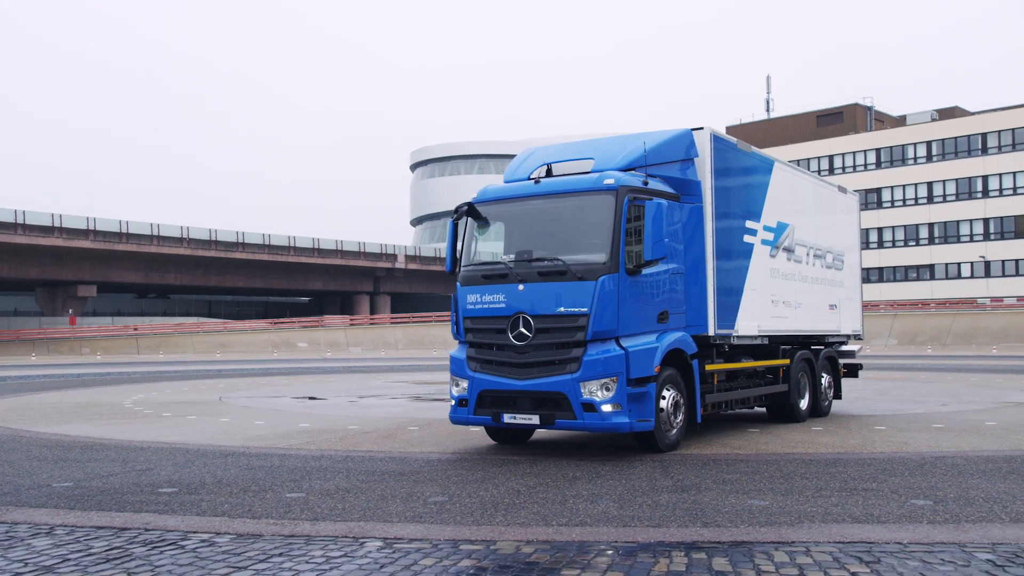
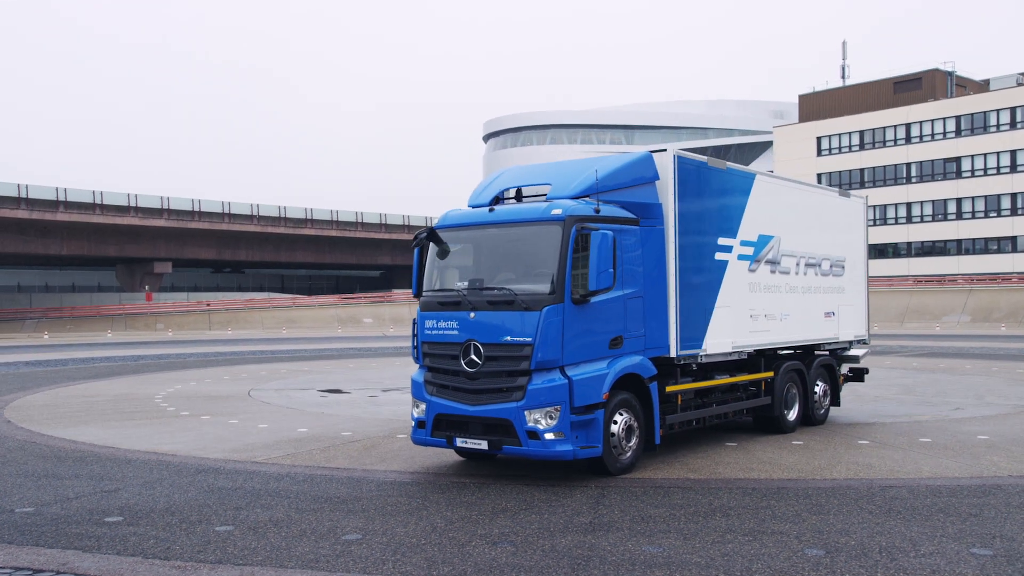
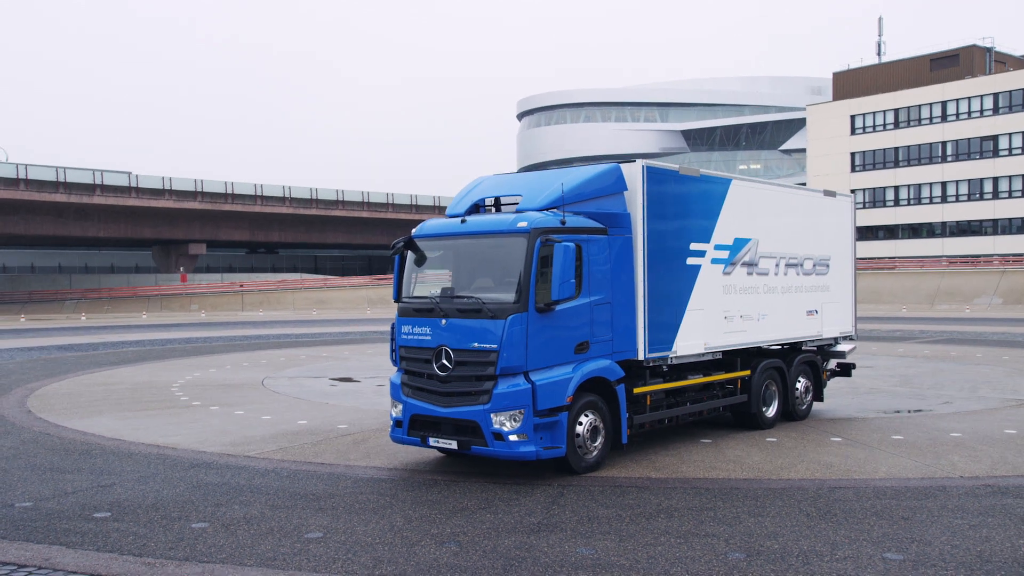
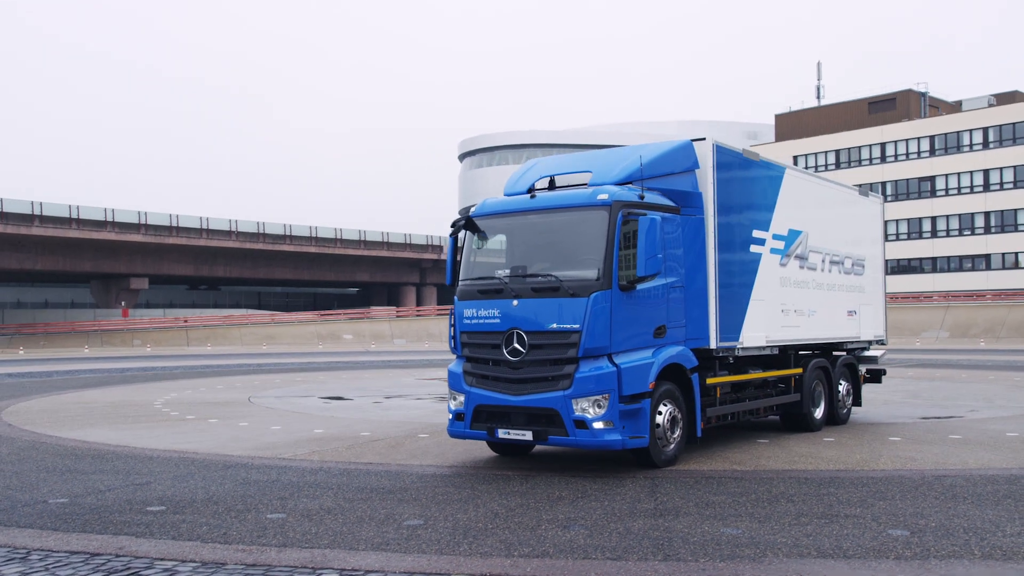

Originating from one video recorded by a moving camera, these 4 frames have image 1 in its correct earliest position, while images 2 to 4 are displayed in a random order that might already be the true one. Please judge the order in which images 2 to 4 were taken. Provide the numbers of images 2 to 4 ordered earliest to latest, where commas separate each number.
4, 2, 3
